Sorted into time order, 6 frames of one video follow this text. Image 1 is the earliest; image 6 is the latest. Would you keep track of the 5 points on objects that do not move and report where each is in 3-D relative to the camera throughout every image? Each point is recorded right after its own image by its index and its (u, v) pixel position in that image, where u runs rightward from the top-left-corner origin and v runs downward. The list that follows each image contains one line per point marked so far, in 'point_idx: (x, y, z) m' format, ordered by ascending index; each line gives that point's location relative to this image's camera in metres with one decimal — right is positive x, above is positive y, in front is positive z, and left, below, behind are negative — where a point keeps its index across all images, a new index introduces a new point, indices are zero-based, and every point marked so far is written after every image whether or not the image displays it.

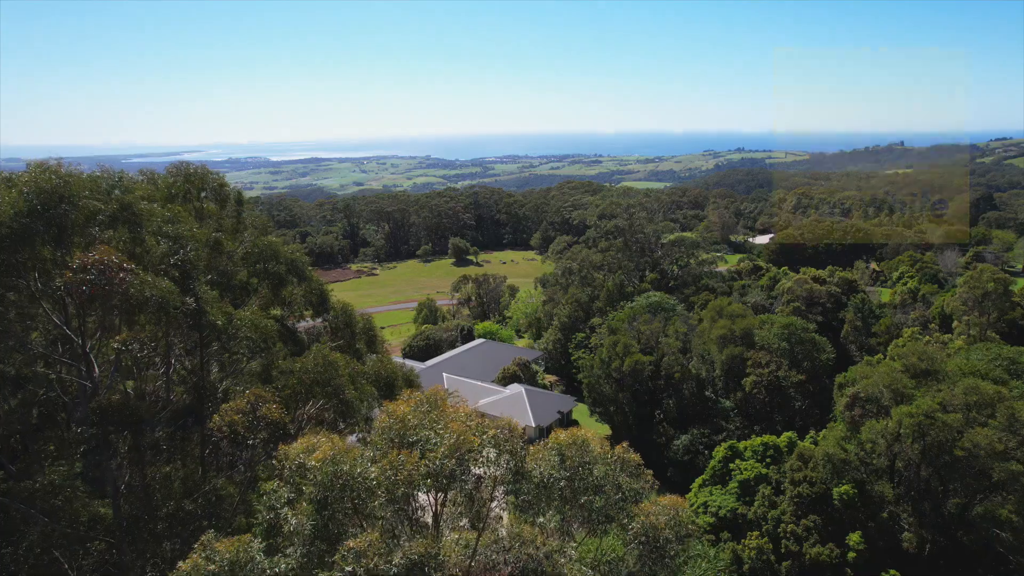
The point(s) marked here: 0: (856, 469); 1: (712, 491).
0: (+11.1, -5.8, +17.5) m
1: (+7.3, -7.4, +19.7) m
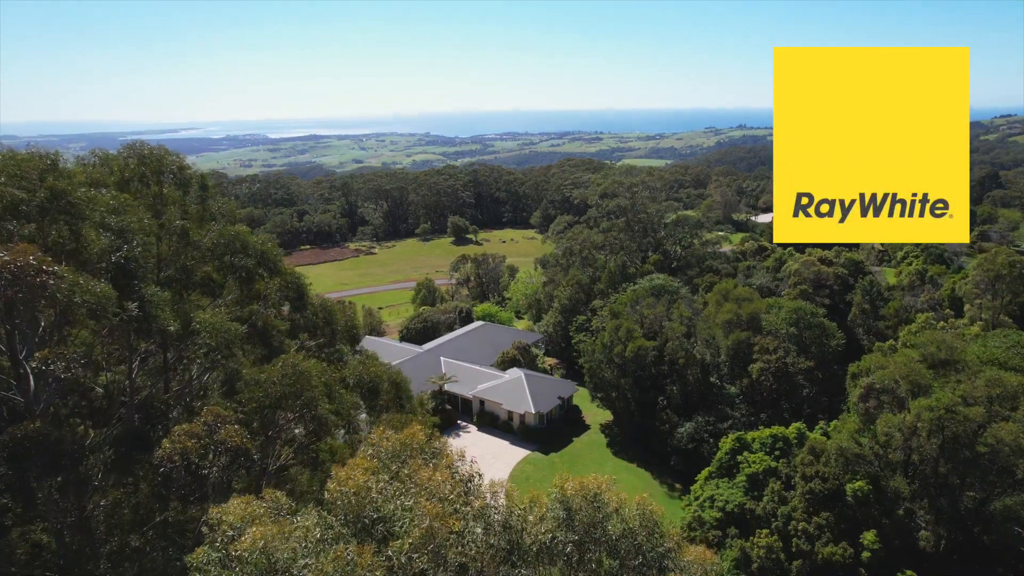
0: (+11.0, -5.3, +16.8) m
1: (+7.3, -6.9, +19.0) m
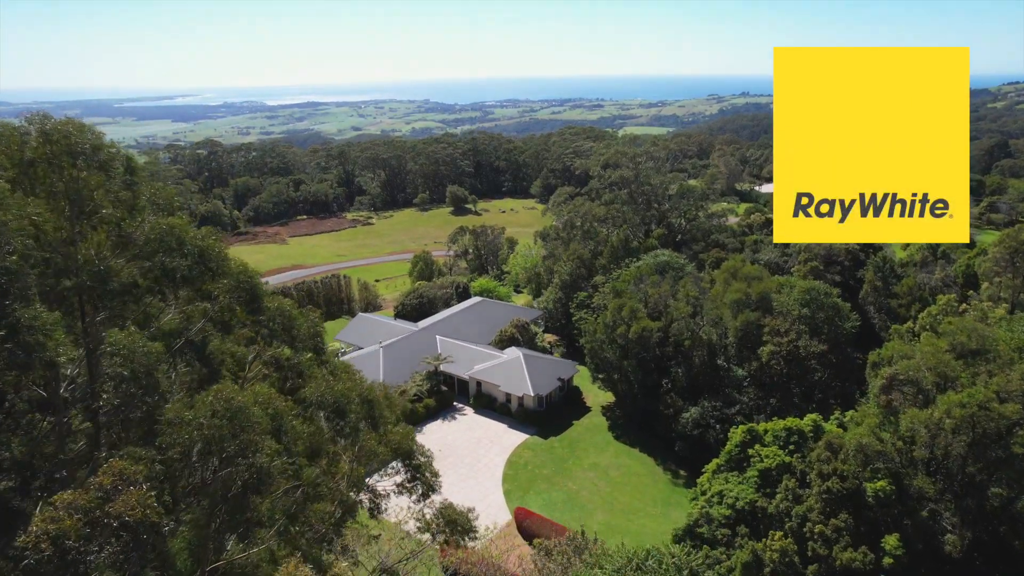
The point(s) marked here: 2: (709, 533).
0: (+10.9, -4.9, +15.6) m
1: (+7.2, -6.4, +18.0) m
2: (+6.2, -7.7, +16.9) m
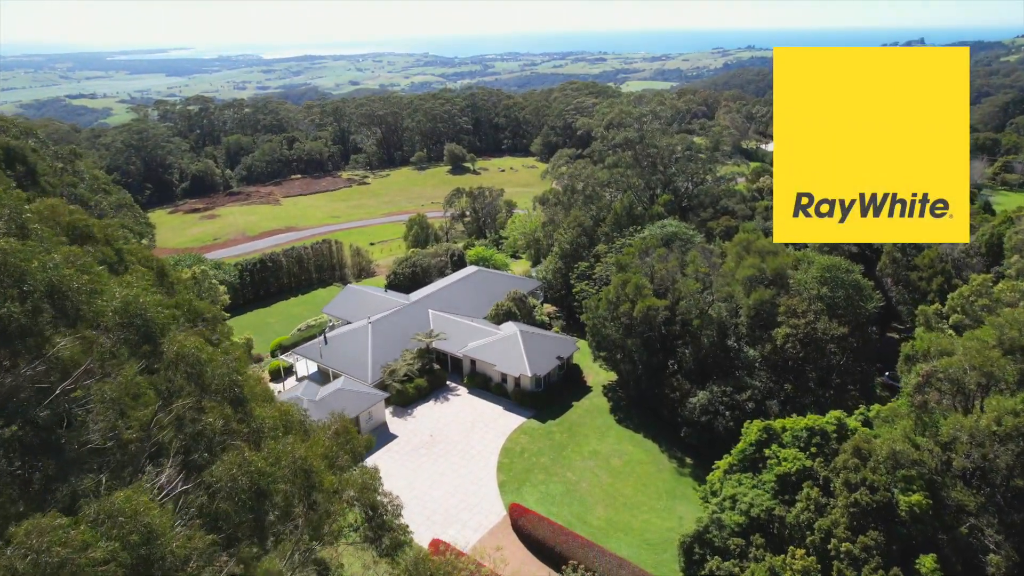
0: (+10.8, -4.6, +14.0) m
1: (+7.0, -5.9, +16.4) m
2: (+6.0, -7.3, +15.5) m
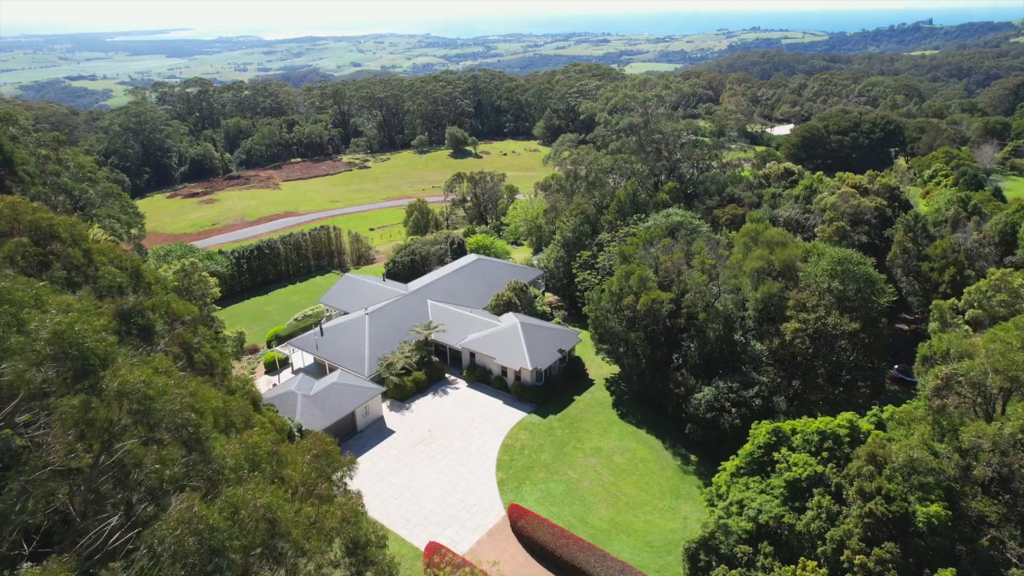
0: (+10.7, -4.6, +13.4) m
1: (+7.0, -5.8, +15.8) m
2: (+6.0, -7.2, +15.0) m
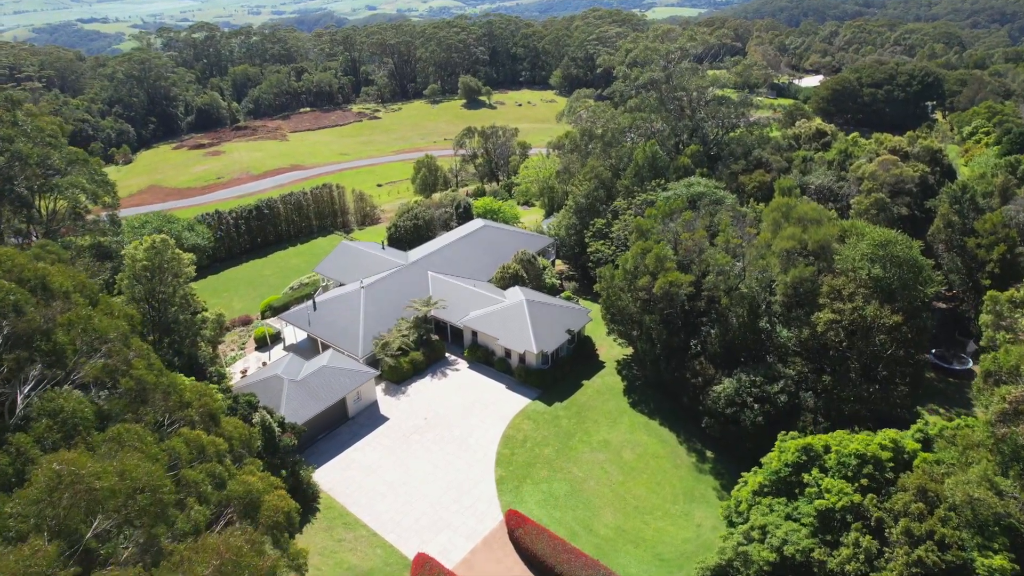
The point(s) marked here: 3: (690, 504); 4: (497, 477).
0: (+10.6, -4.9, +11.4) m
1: (+6.9, -5.8, +14.1) m
2: (+5.8, -7.2, +13.4) m
3: (+6.3, -7.7, +19.1) m
4: (-0.5, -7.0, +20.0) m
